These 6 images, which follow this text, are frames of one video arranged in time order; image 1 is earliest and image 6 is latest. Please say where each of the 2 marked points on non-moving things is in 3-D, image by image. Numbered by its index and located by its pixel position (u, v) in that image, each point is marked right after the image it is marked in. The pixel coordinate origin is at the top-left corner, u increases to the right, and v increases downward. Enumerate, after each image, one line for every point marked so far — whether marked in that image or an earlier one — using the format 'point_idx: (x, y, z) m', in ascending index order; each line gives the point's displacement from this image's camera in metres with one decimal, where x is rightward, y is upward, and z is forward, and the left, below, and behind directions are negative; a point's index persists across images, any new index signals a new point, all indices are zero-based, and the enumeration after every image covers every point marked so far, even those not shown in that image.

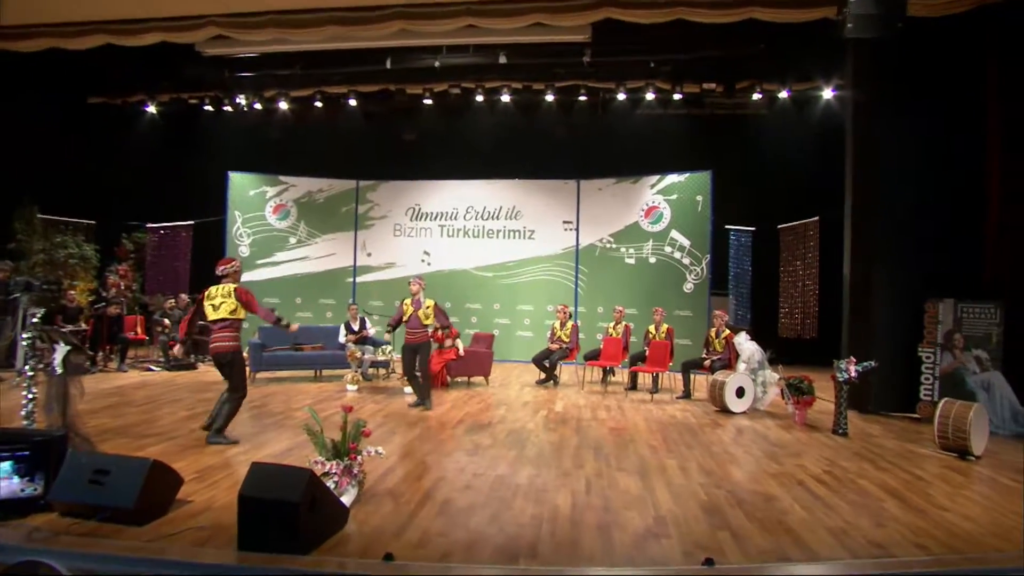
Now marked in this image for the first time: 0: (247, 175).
0: (-4.9, +2.1, +11.8) m
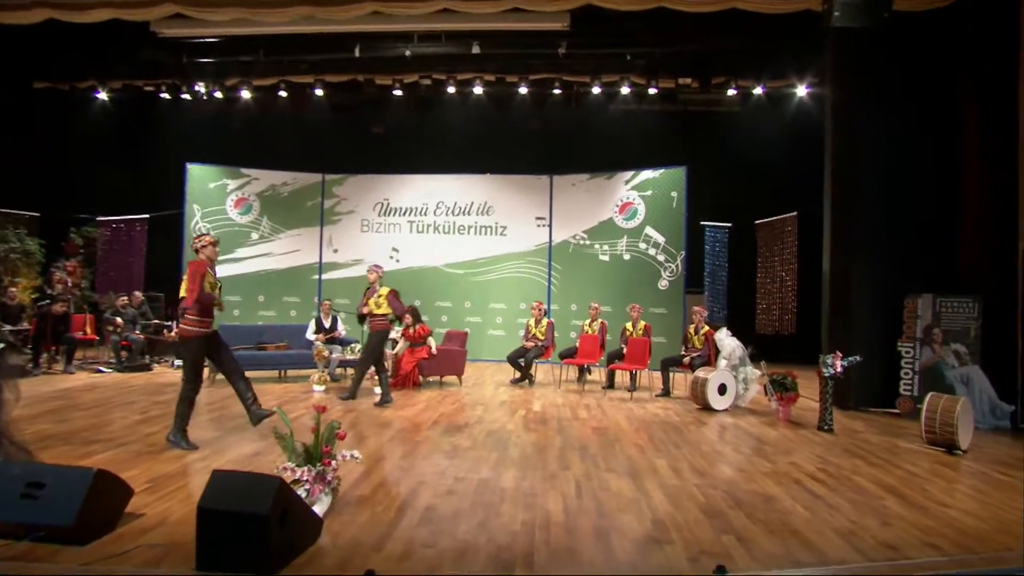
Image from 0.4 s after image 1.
0: (-5.4, +2.1, +11.3) m
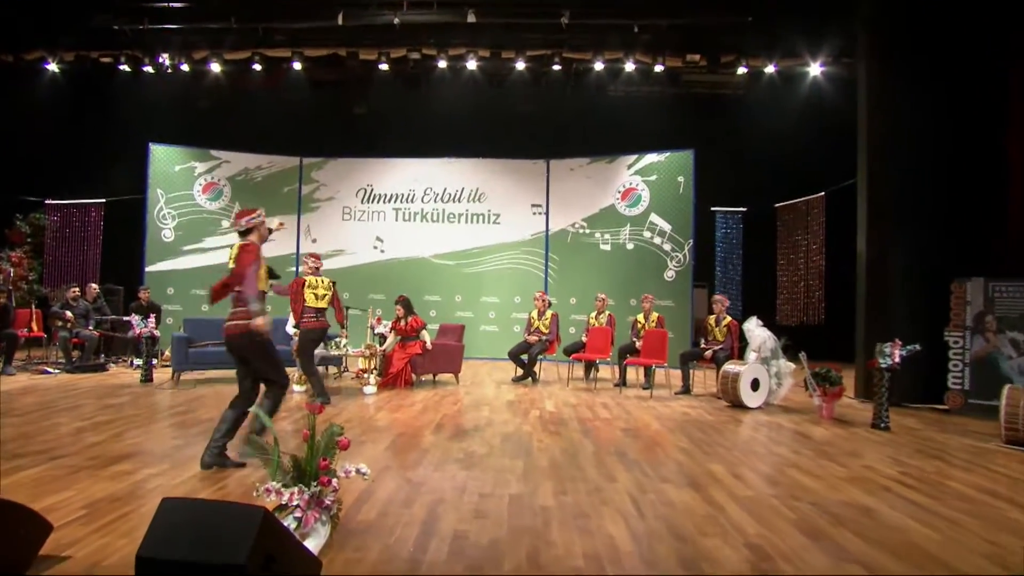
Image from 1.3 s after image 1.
0: (-5.5, +2.3, +10.3) m
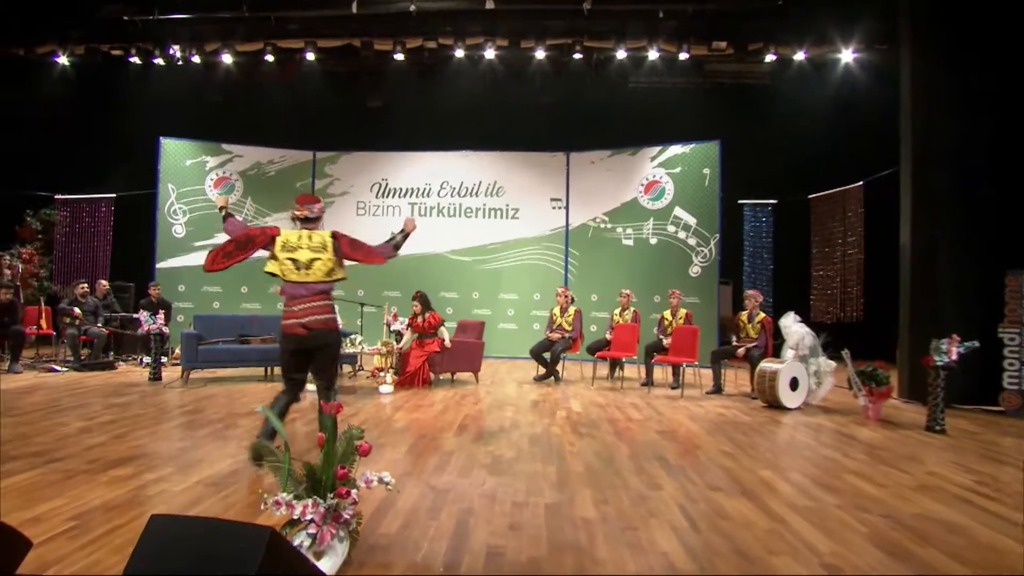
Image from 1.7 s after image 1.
0: (-5.2, +2.3, +10.0) m
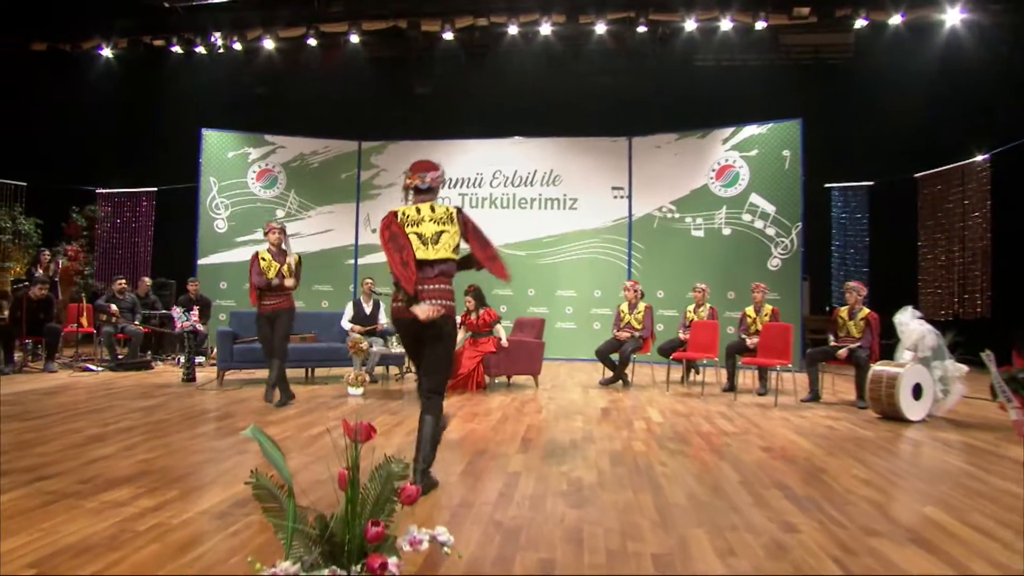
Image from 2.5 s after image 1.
0: (-4.3, +2.3, +9.6) m
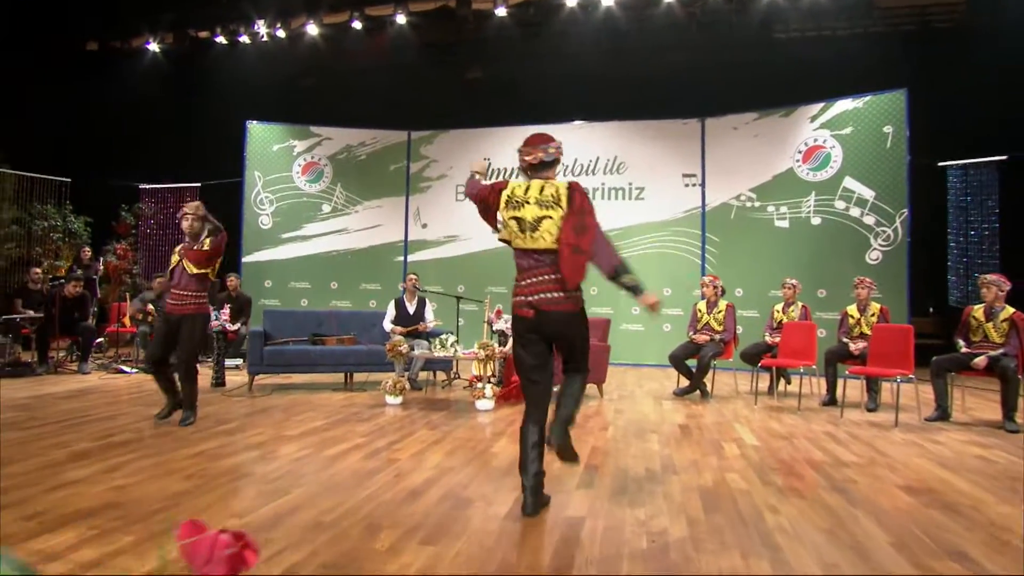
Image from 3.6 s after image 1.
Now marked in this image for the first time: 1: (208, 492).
0: (-3.5, +2.4, +9.2) m
1: (-1.3, -0.9, +2.8) m
